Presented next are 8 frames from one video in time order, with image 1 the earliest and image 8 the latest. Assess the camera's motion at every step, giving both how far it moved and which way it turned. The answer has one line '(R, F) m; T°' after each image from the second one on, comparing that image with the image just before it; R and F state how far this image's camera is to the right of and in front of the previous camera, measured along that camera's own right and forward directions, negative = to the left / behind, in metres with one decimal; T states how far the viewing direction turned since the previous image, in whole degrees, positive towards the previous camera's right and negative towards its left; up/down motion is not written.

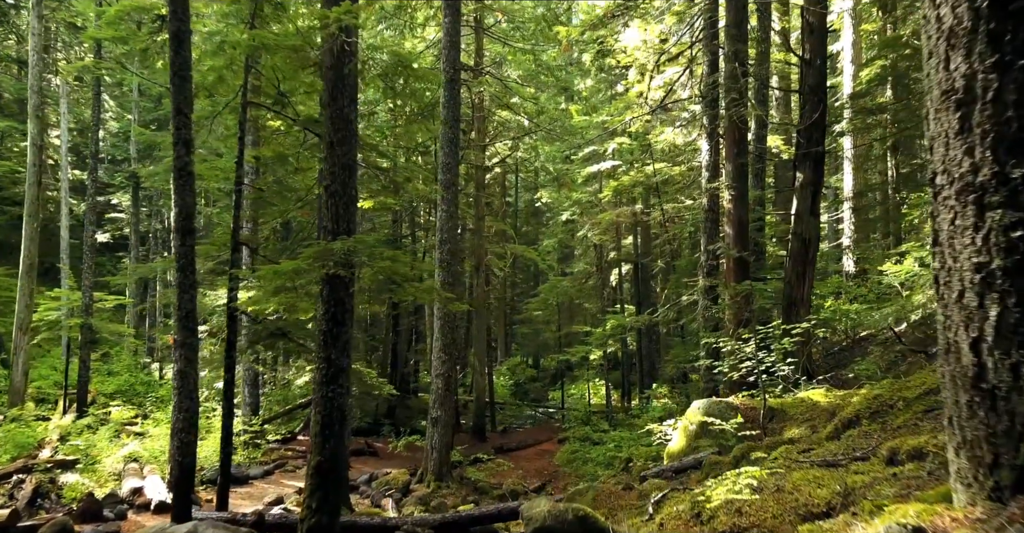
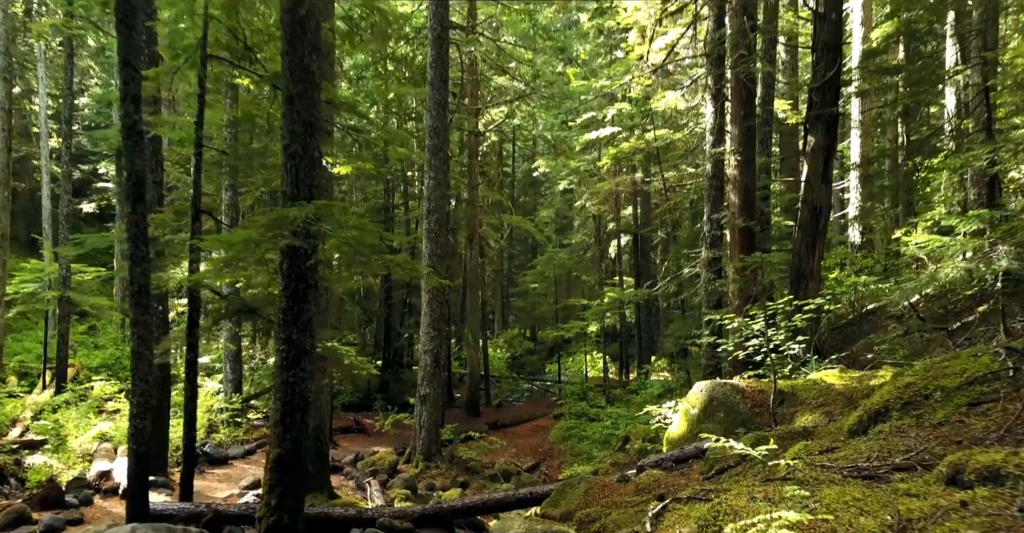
(+0.2, +0.9) m; 0°
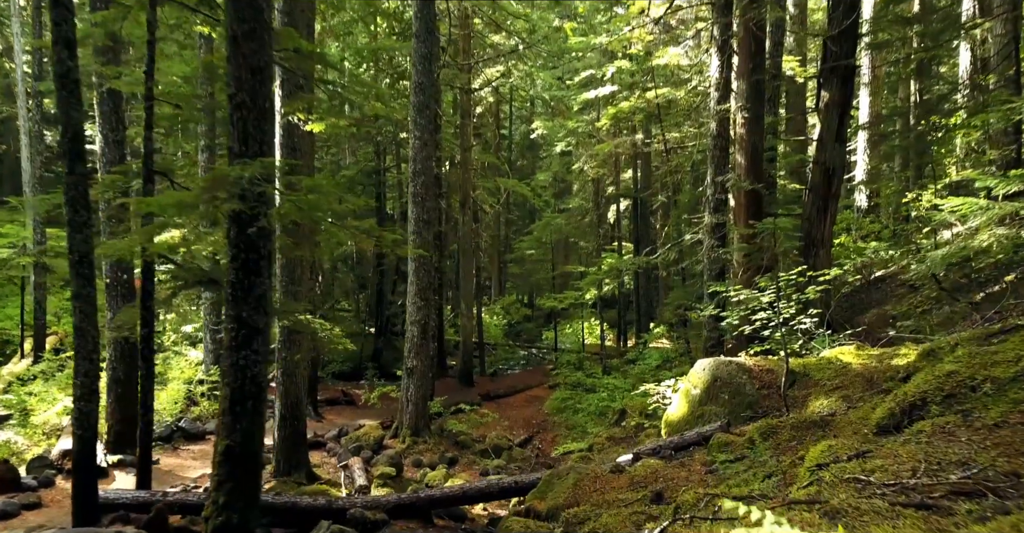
(+0.2, +0.9) m; 0°
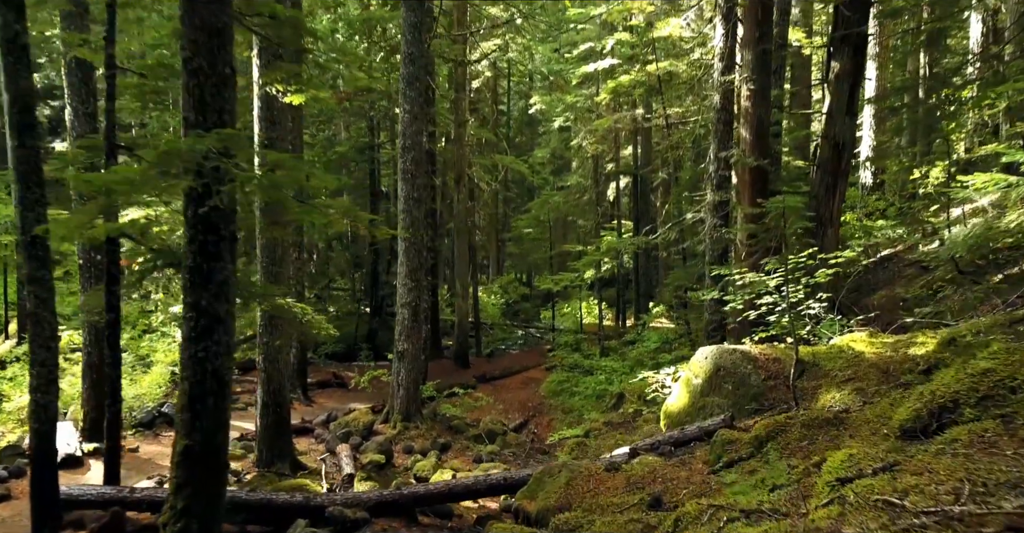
(+0.1, +0.6) m; 0°
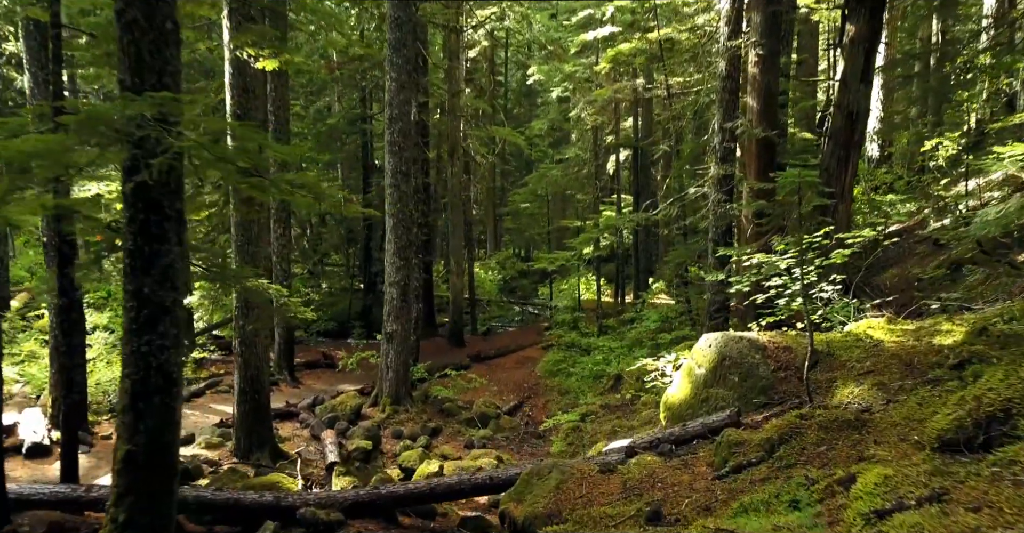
(+0.1, +0.7) m; 0°
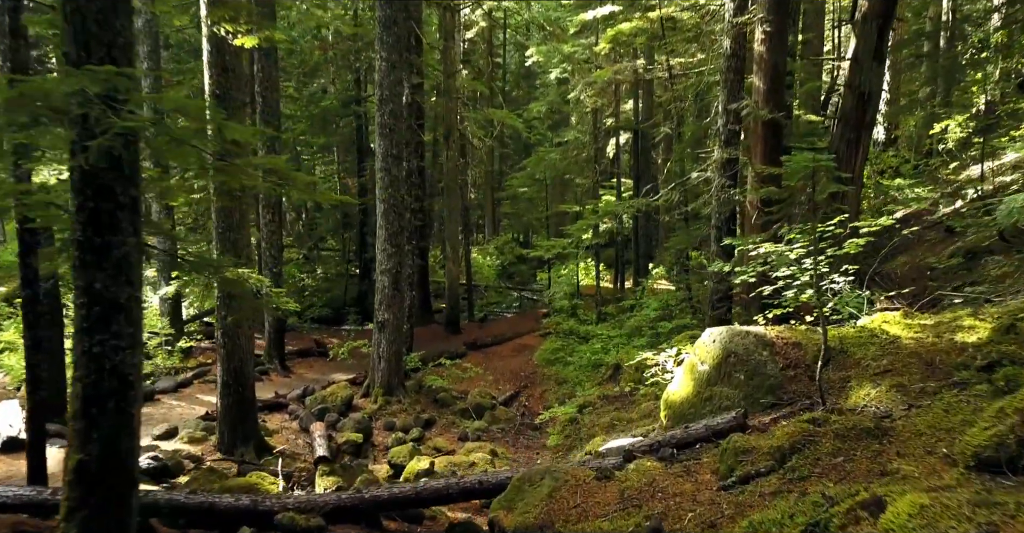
(+0.1, +0.5) m; 0°
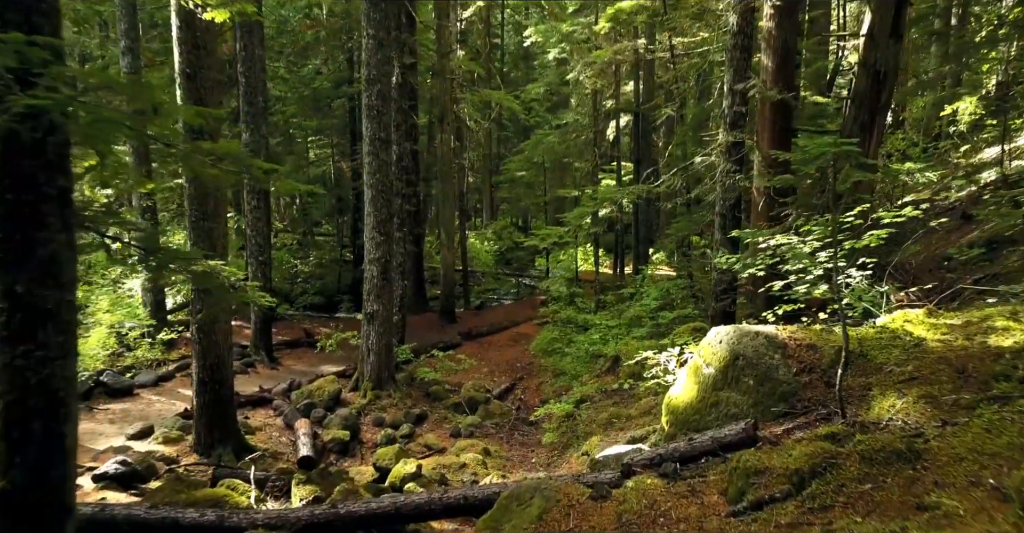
(+0.1, +0.6) m; 0°
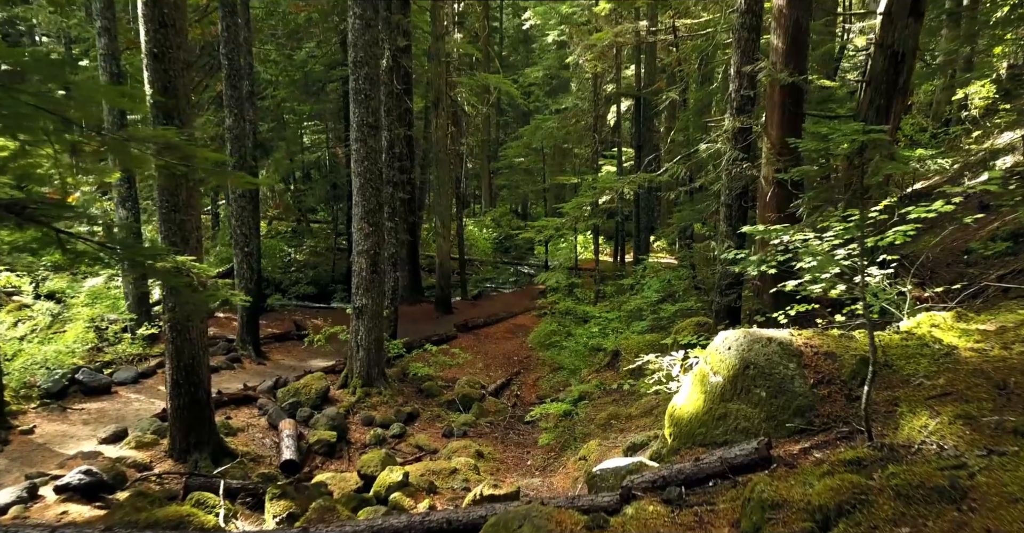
(+0.1, +0.6) m; 0°
